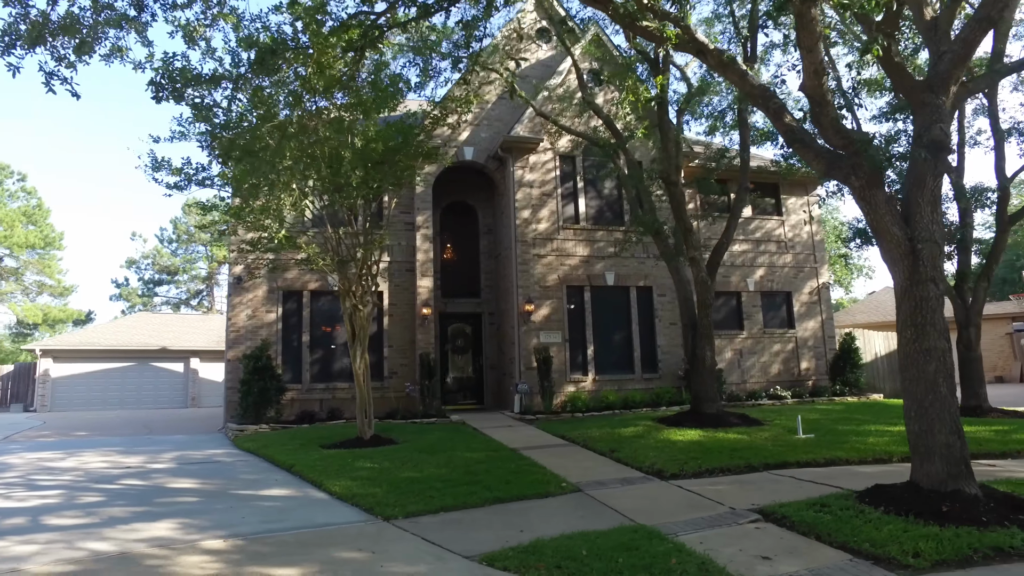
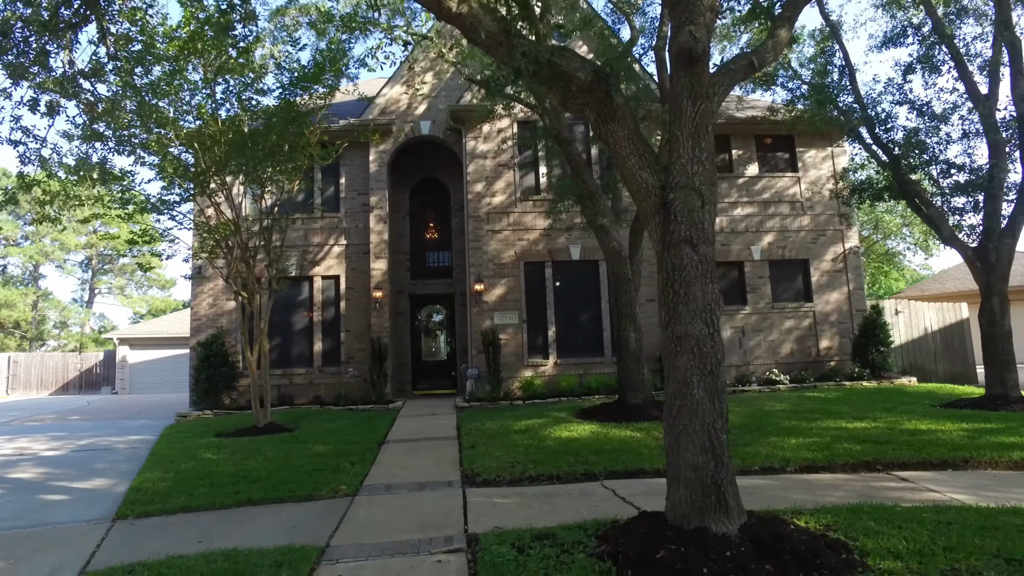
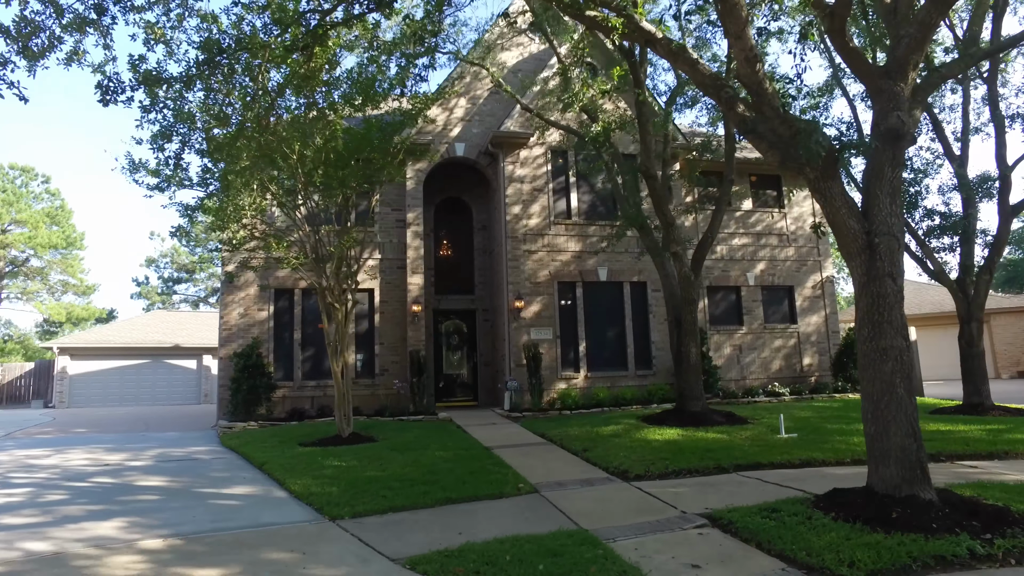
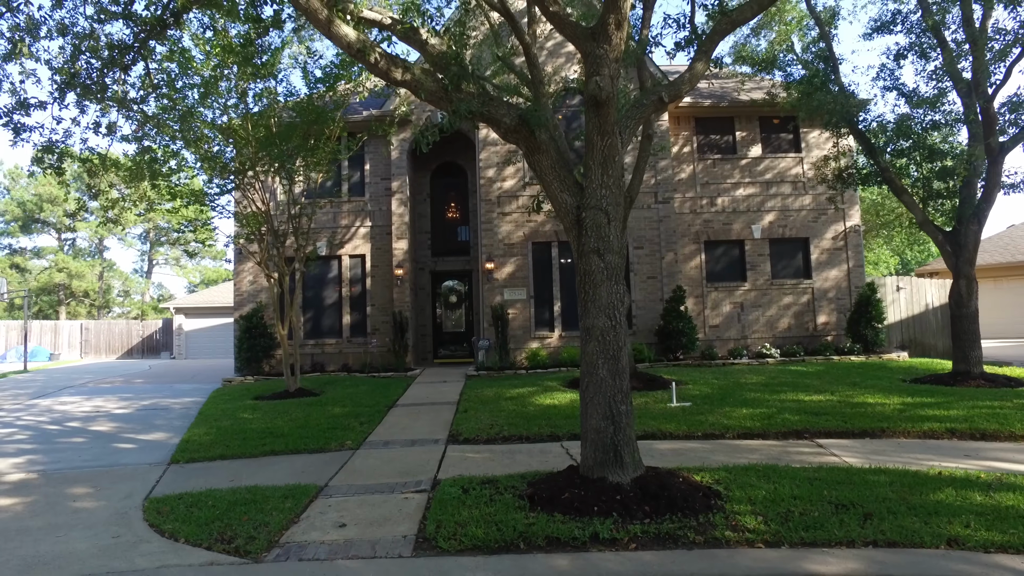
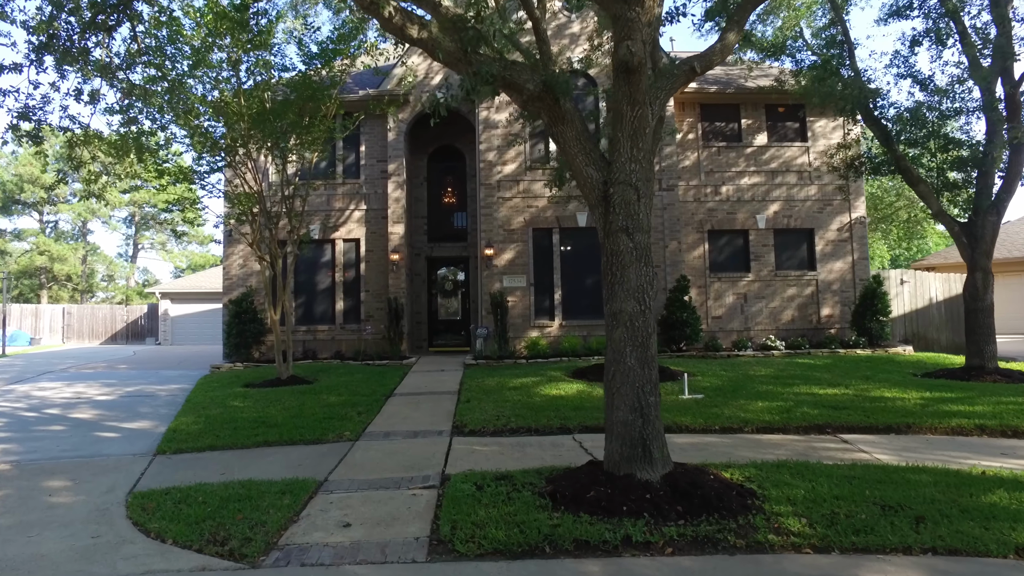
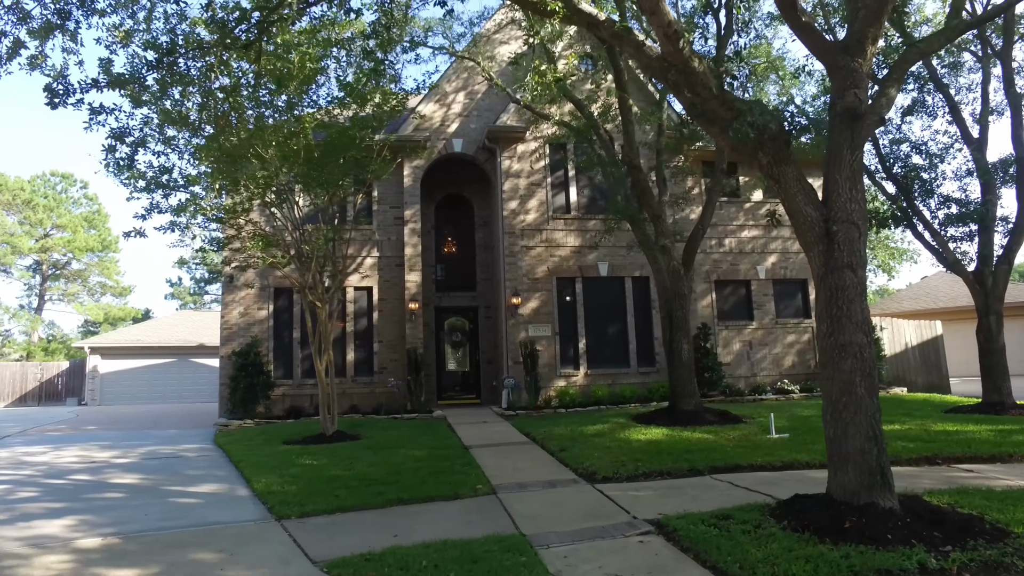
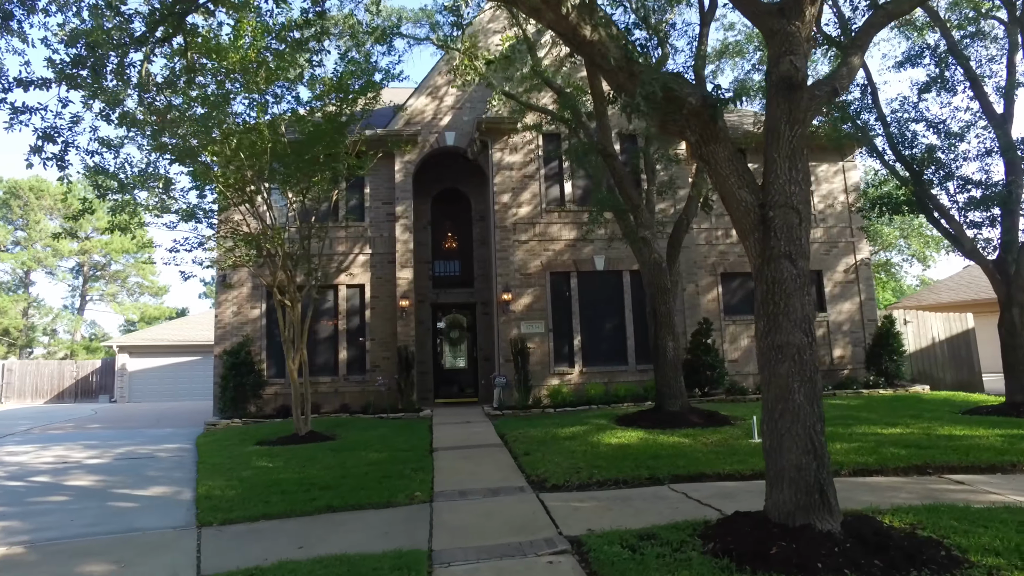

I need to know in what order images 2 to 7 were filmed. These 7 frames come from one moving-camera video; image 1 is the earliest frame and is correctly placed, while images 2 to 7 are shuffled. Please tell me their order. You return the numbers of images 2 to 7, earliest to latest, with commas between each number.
3, 6, 7, 2, 4, 5
